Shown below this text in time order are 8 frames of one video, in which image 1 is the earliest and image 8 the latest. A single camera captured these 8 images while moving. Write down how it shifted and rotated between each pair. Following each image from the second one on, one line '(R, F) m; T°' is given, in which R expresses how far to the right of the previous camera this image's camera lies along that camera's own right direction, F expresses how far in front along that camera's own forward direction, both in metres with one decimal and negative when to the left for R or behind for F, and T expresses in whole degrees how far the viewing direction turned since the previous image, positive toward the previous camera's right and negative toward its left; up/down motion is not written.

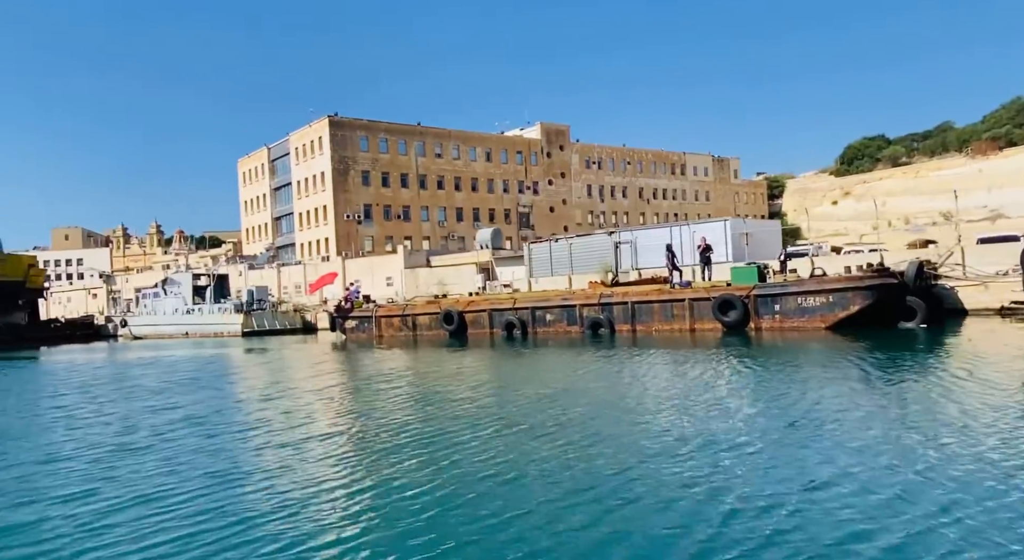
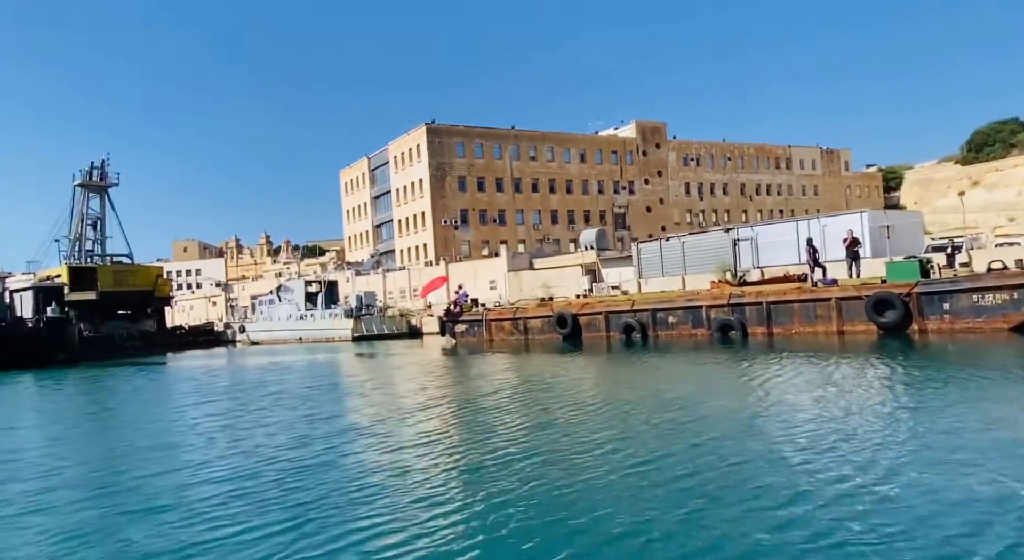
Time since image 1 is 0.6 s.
(-0.7, +0.3) m; -5°
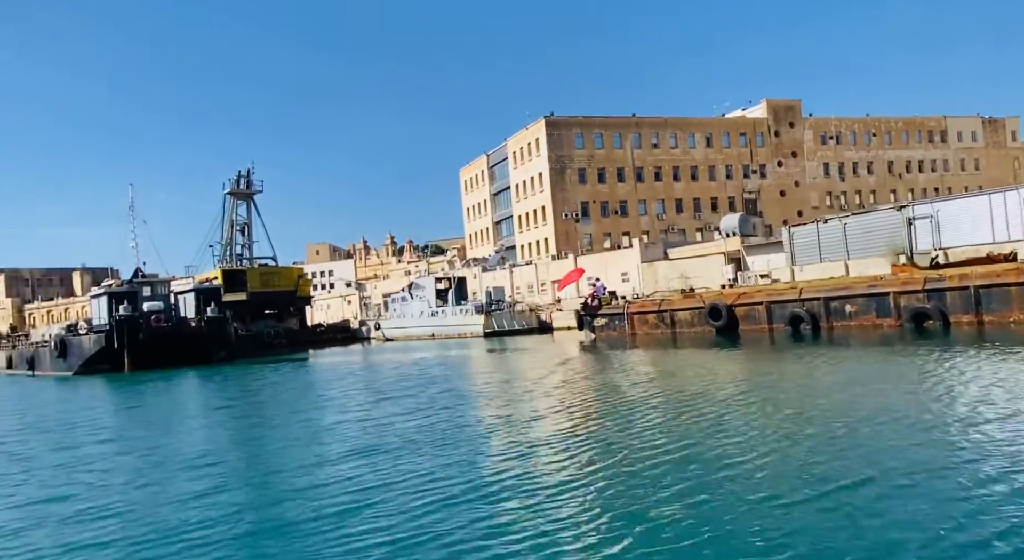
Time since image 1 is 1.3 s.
(-0.9, +1.5) m; -6°
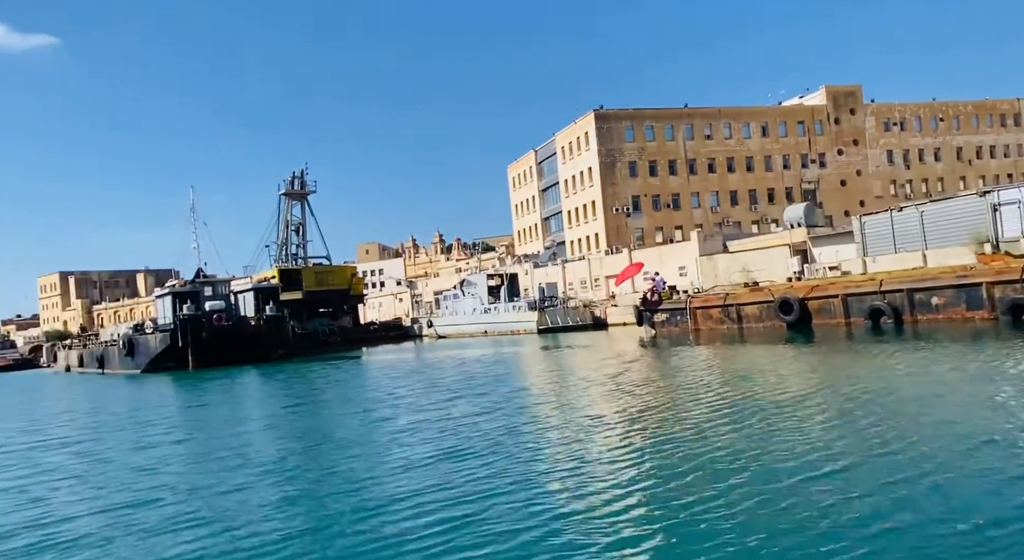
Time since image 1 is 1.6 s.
(-0.3, +0.9) m; -3°
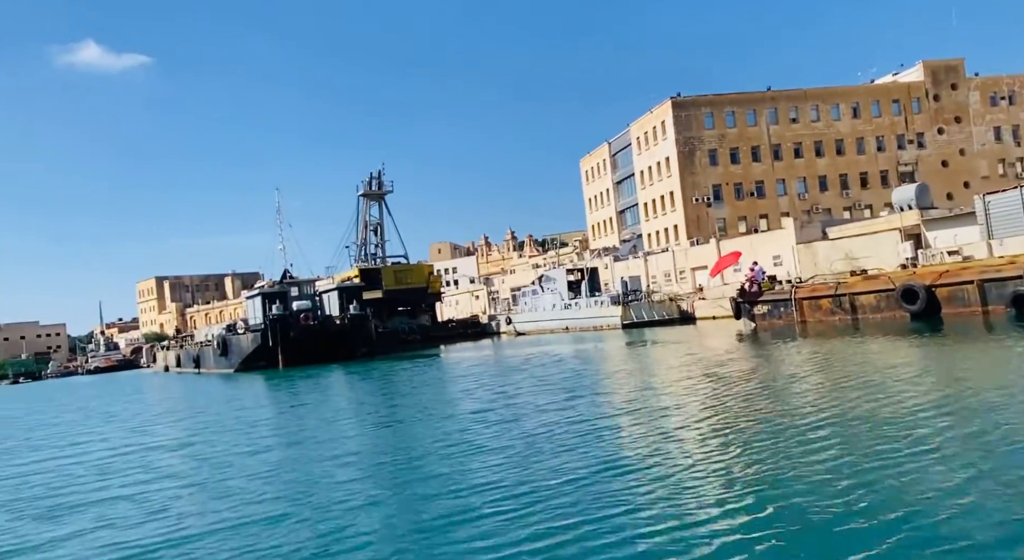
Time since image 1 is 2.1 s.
(-0.5, +1.7) m; -4°
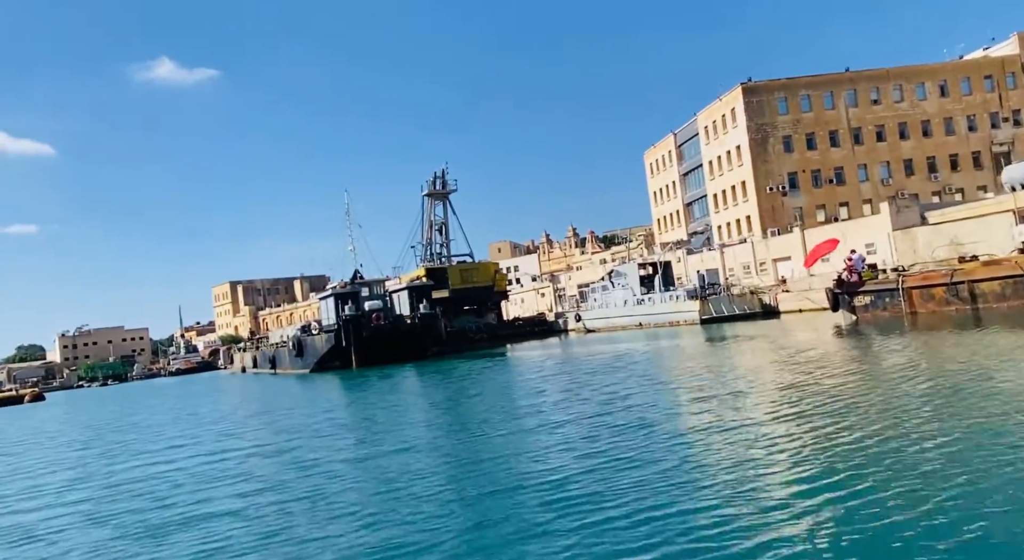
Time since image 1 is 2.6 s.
(-0.5, +1.9) m; -3°
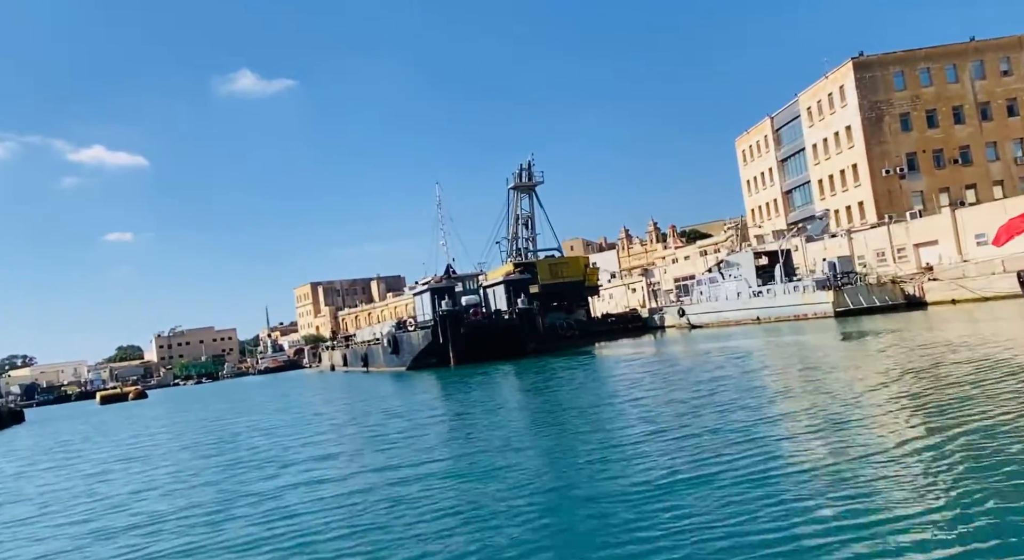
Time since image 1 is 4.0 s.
(-1.4, +3.7) m; -4°
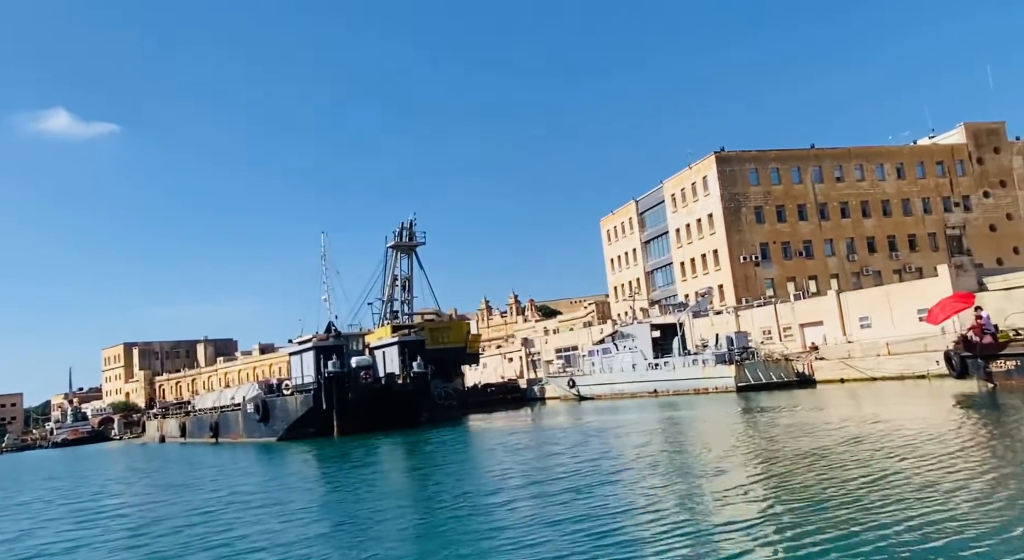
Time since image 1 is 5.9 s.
(-2.3, +0.8) m; +8°
